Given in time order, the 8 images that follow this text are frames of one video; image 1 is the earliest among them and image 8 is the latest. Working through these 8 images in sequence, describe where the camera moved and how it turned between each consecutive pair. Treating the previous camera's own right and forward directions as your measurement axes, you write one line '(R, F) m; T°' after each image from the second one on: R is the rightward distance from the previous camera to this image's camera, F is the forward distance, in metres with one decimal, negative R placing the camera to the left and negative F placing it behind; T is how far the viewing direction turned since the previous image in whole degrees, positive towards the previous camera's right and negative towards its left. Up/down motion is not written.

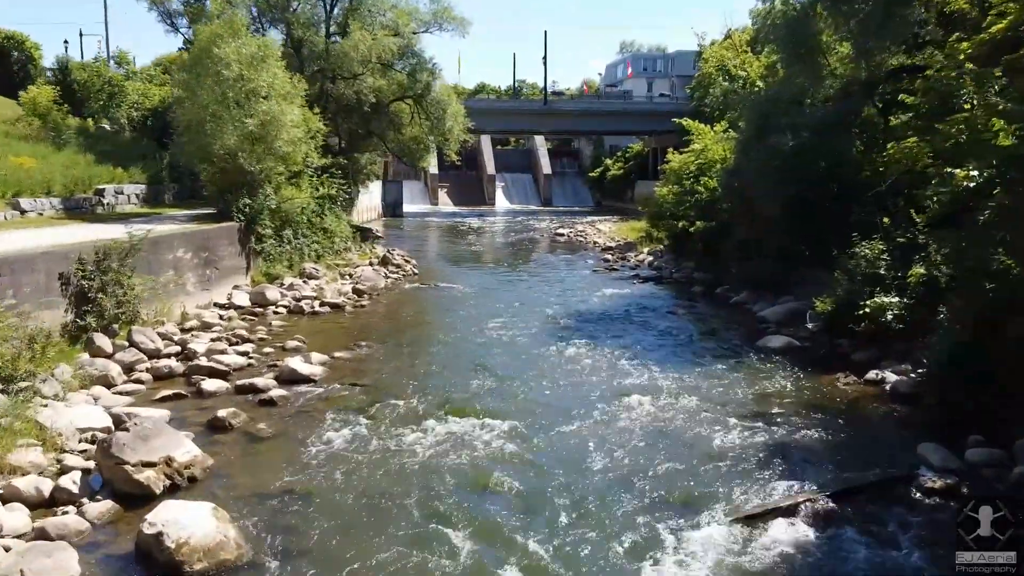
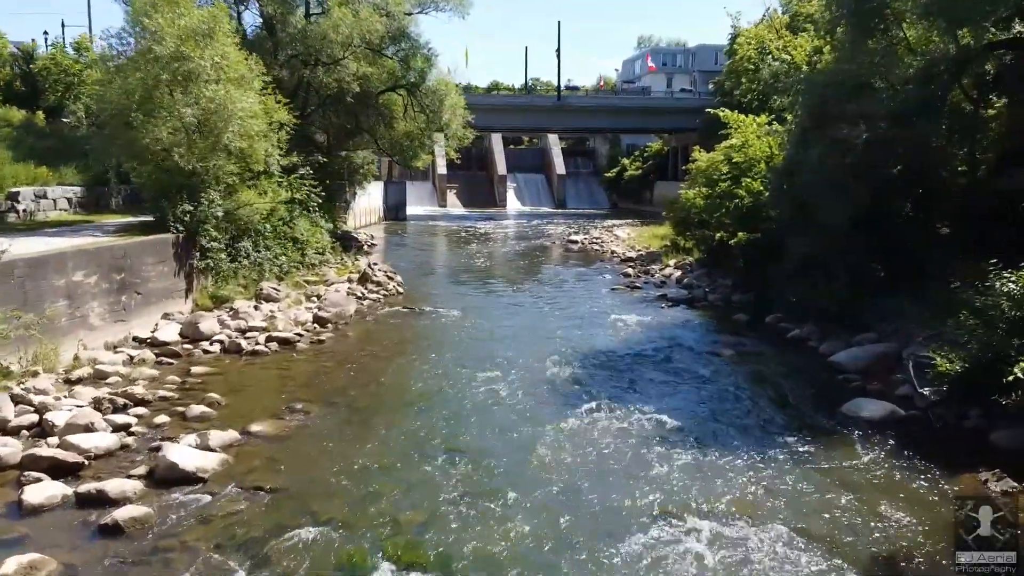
(+0.3, +3.3) m; -1°
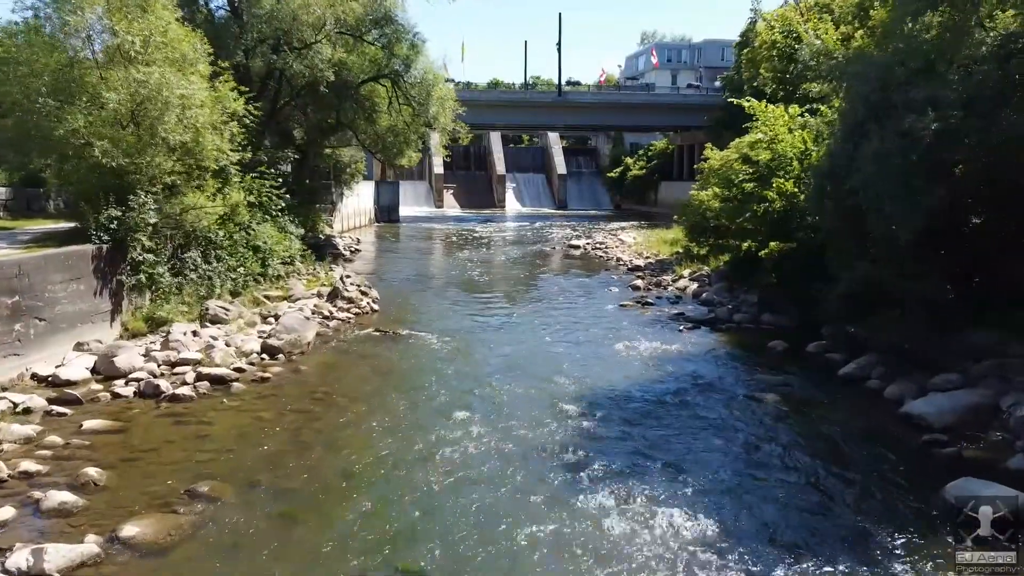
(+0.1, +2.4) m; 0°
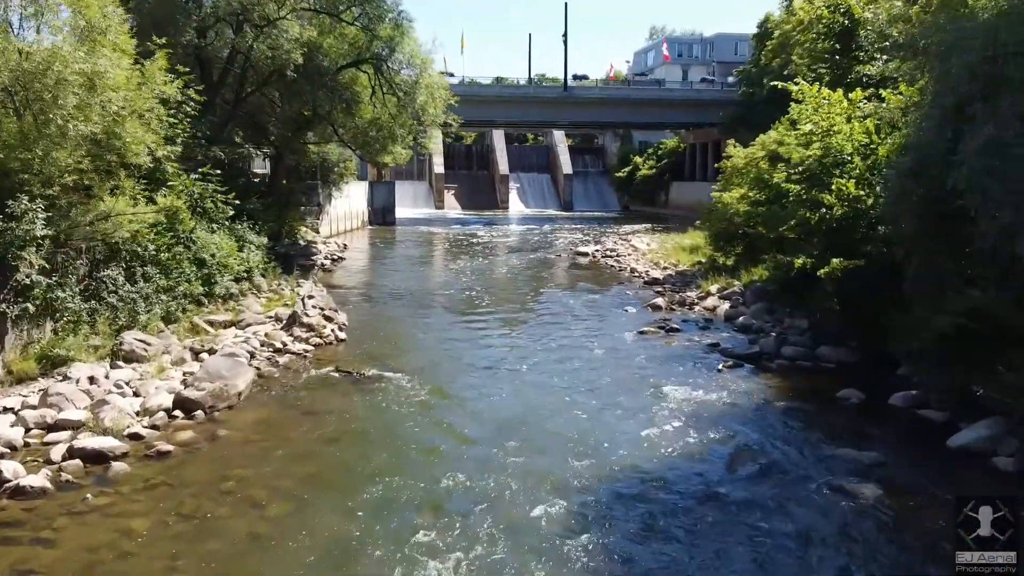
(+0.1, +2.8) m; 0°
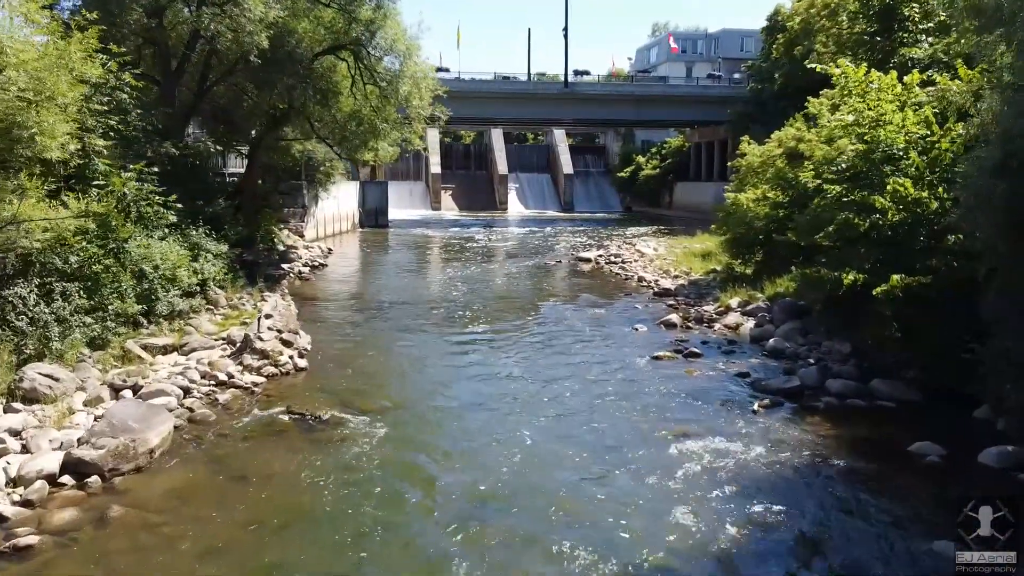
(+0.1, +1.9) m; 0°
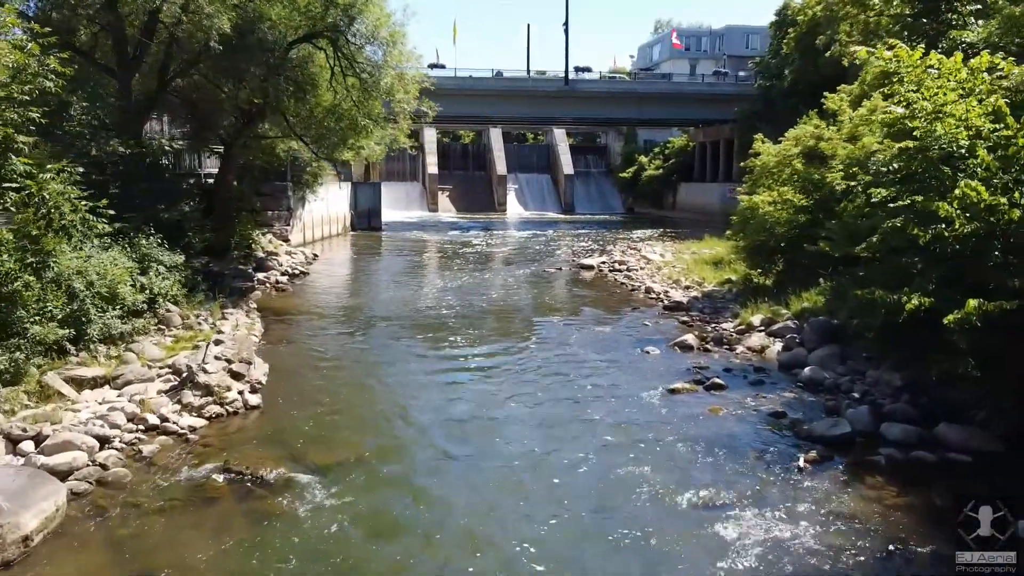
(+0.1, +1.6) m; 0°
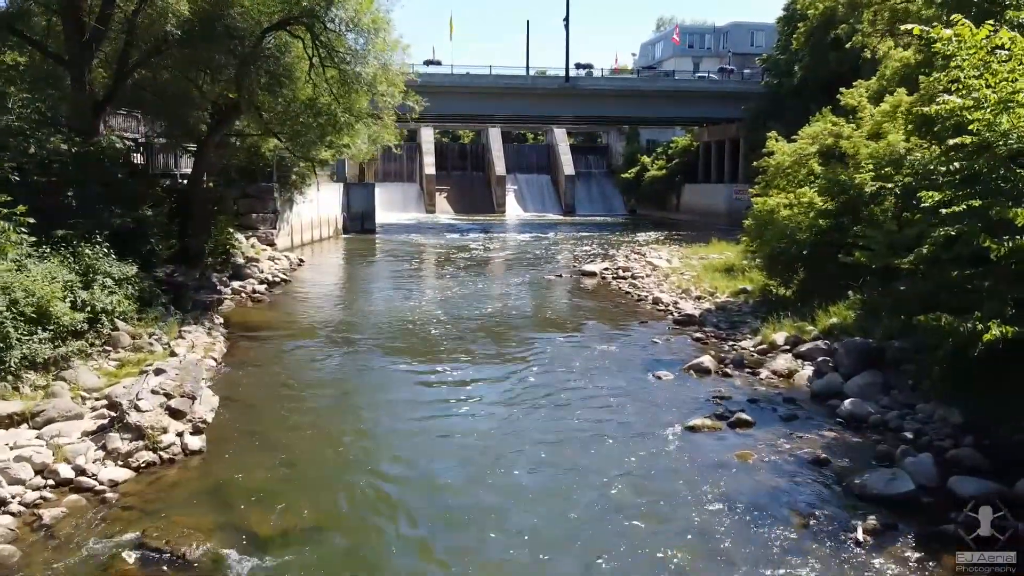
(+0.1, +1.4) m; 0°
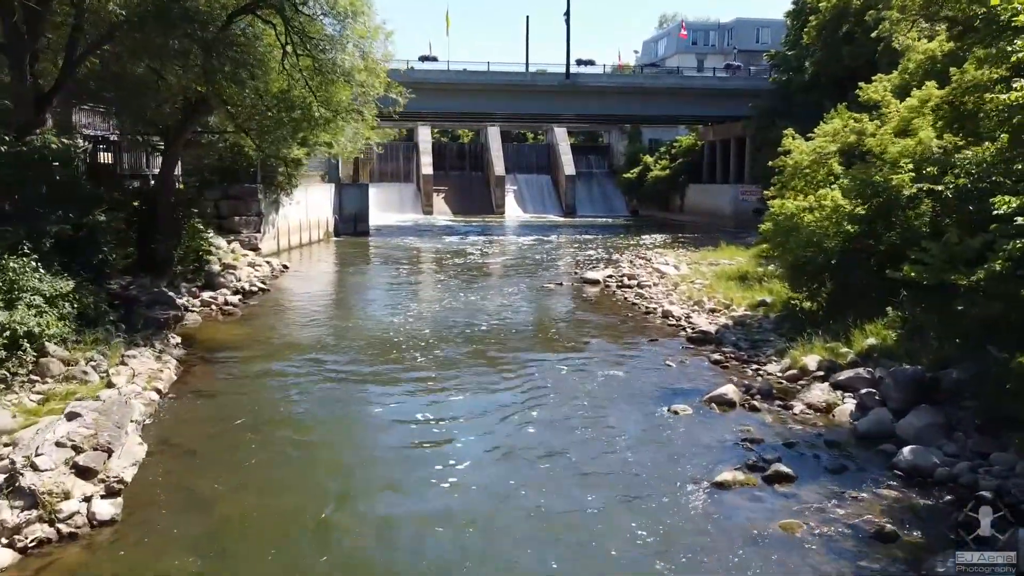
(+0.1, +1.5) m; 0°
